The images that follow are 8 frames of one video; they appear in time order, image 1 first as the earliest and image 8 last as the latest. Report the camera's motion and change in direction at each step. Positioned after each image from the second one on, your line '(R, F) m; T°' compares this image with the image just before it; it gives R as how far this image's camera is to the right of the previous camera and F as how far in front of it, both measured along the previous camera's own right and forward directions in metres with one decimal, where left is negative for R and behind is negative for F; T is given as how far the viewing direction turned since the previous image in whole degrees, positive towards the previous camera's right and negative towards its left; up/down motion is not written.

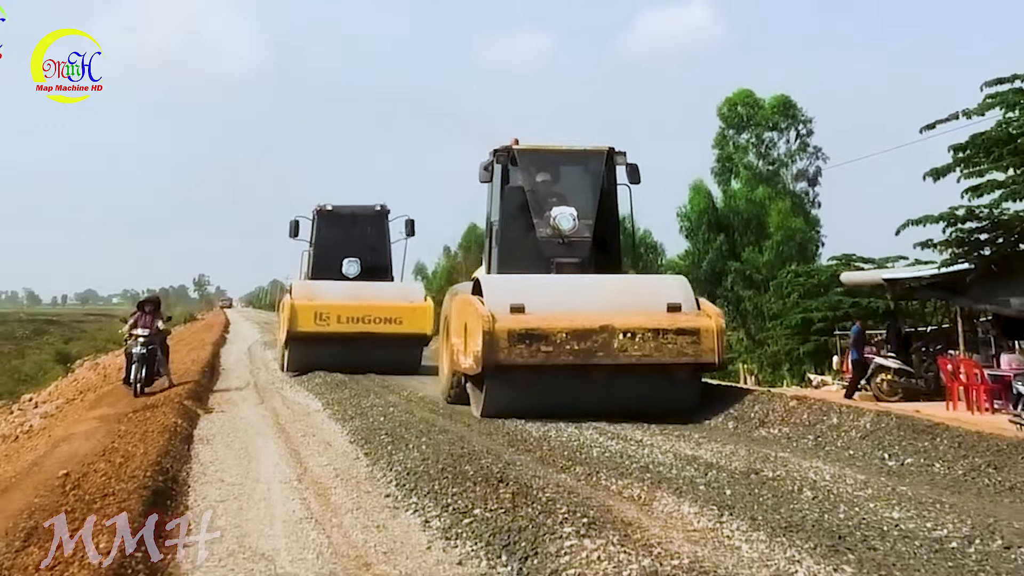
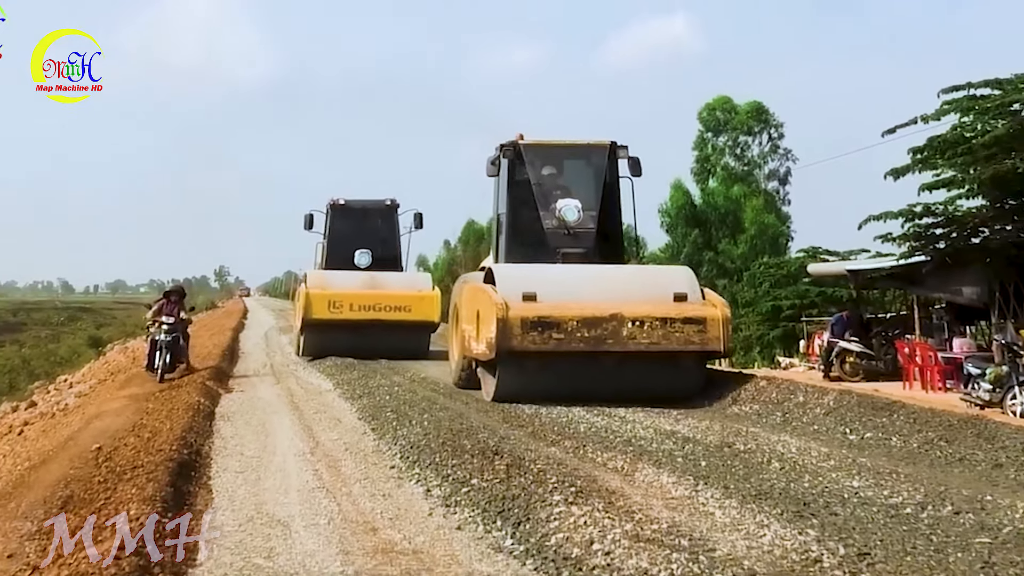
(+0.1, -0.5) m; 0°
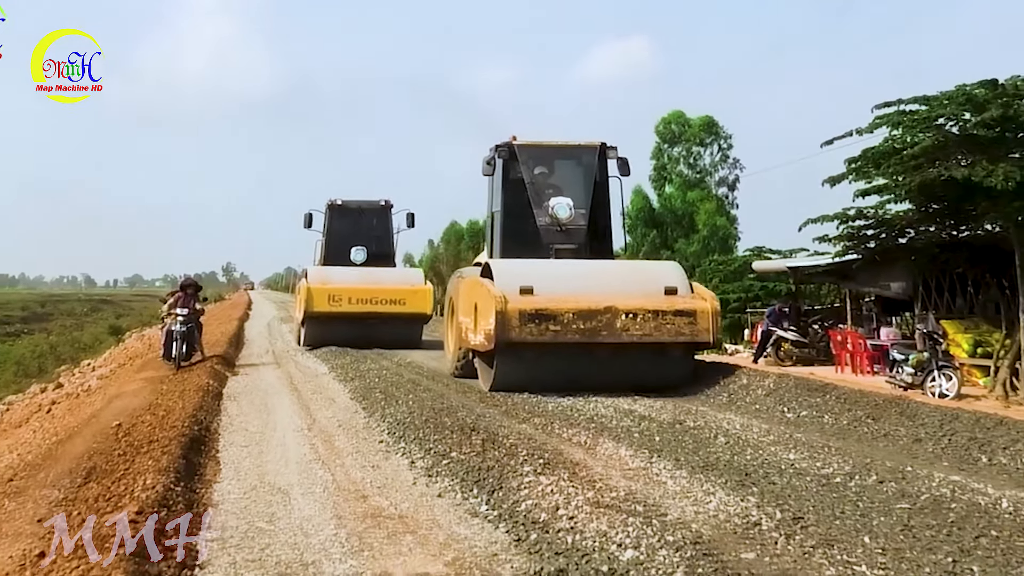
(+0.2, -0.6) m; 0°
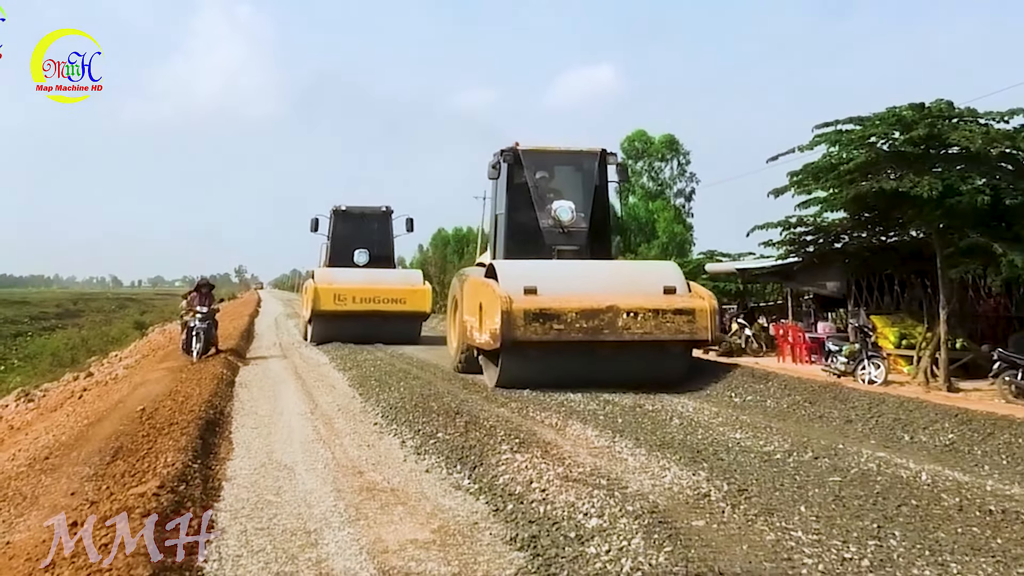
(+0.2, -0.8) m; 0°
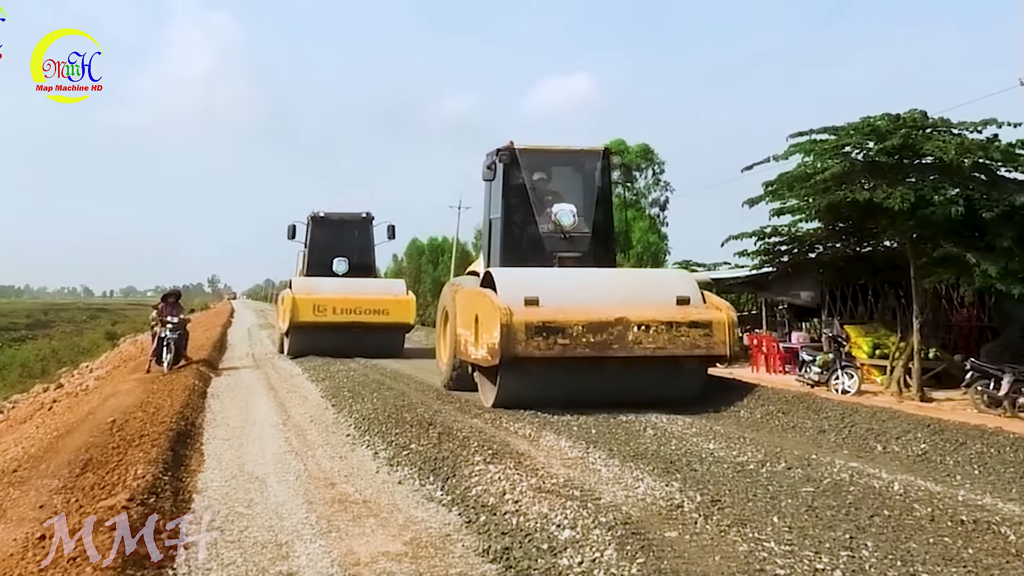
(+0.1, 0.0) m; +1°
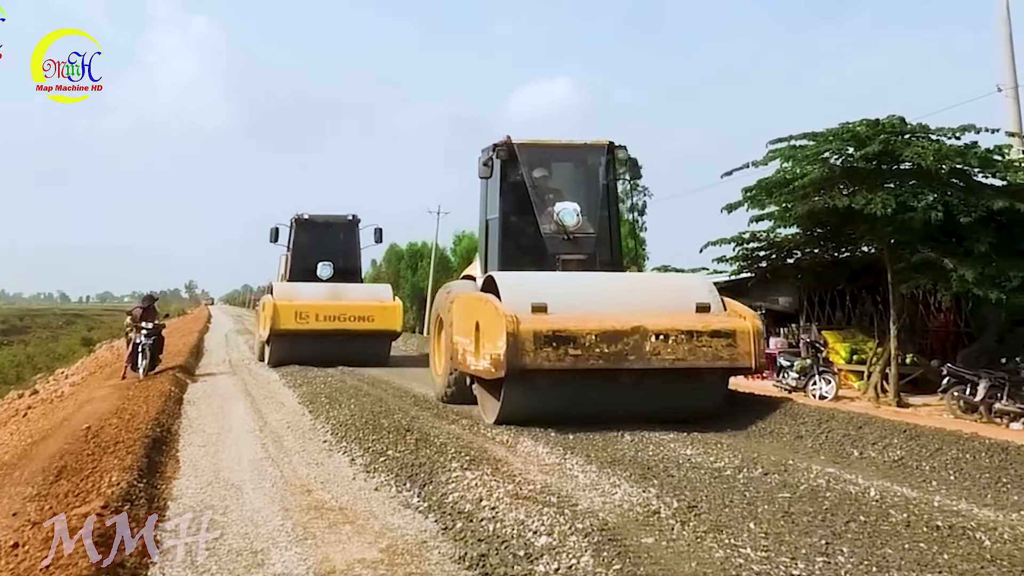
(+0.1, 0.0) m; 0°
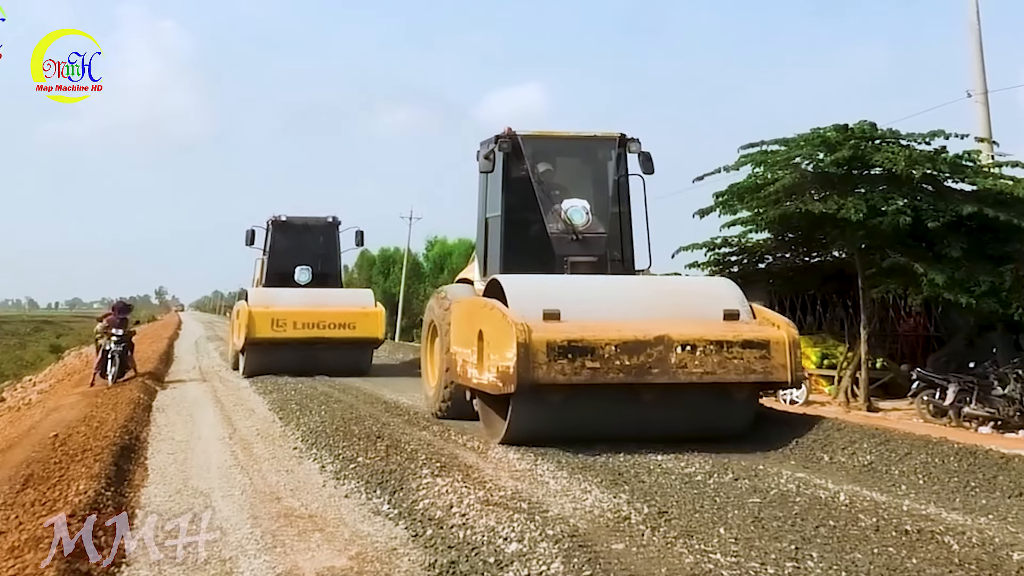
(+0.1, 0.0) m; +1°
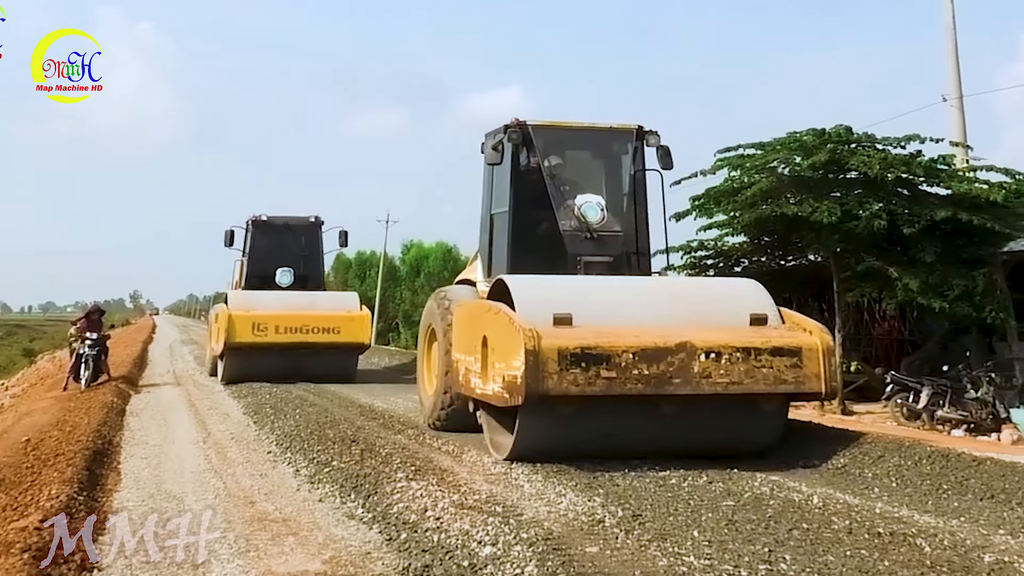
(+0.1, 0.0) m; +1°
